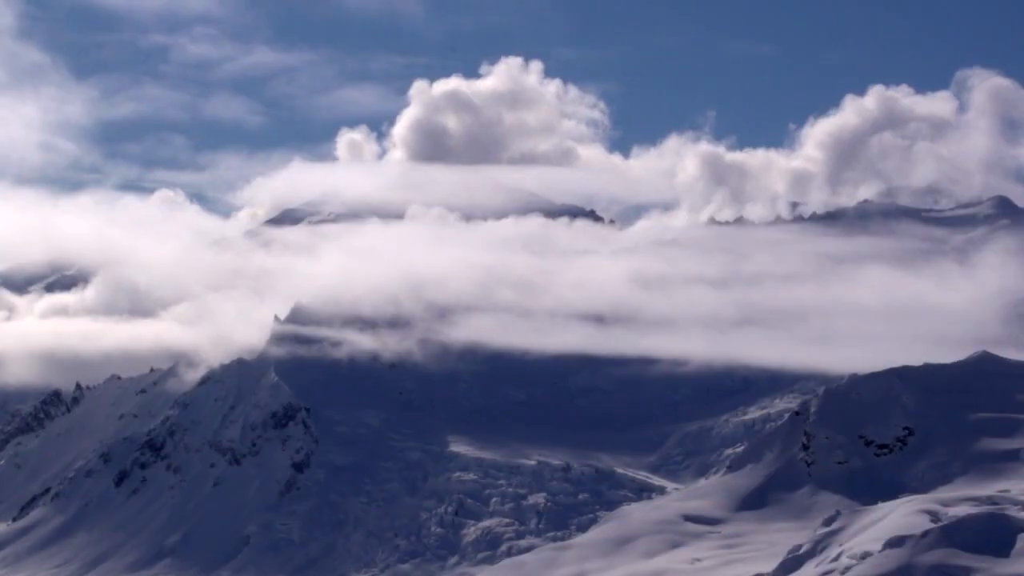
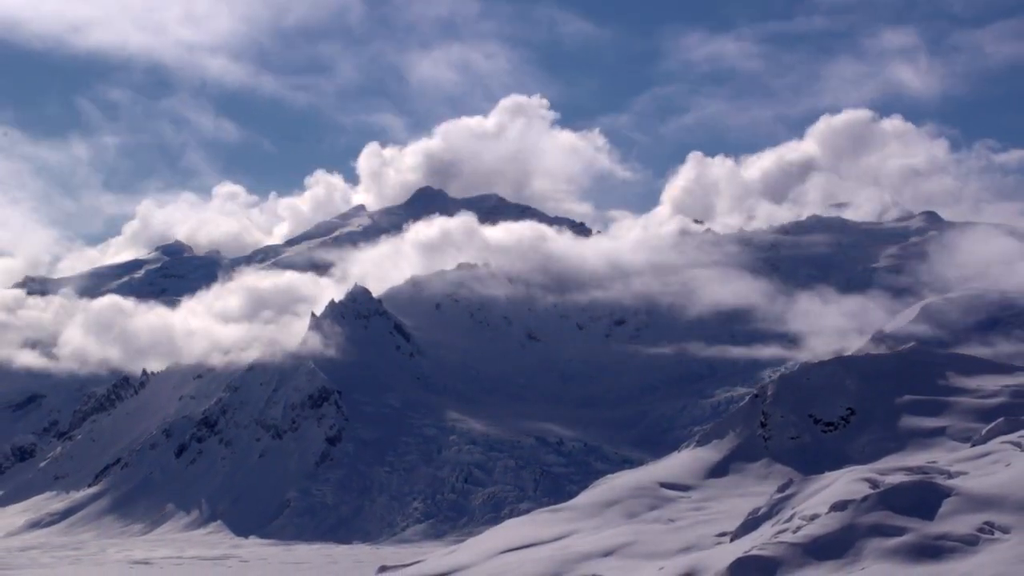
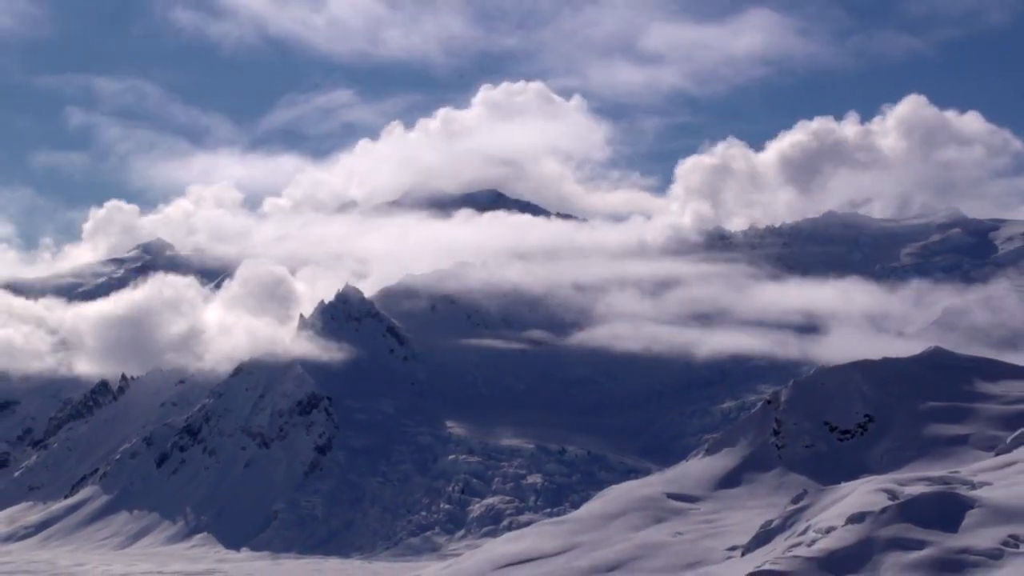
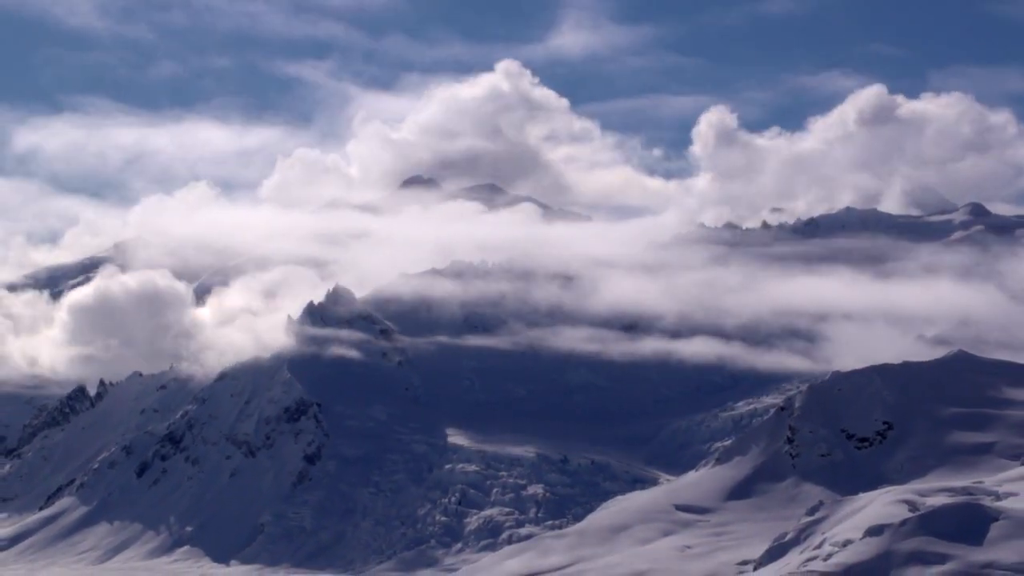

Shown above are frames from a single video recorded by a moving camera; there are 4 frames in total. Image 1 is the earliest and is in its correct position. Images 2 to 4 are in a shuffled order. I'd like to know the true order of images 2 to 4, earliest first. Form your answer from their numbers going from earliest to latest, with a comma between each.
4, 3, 2
